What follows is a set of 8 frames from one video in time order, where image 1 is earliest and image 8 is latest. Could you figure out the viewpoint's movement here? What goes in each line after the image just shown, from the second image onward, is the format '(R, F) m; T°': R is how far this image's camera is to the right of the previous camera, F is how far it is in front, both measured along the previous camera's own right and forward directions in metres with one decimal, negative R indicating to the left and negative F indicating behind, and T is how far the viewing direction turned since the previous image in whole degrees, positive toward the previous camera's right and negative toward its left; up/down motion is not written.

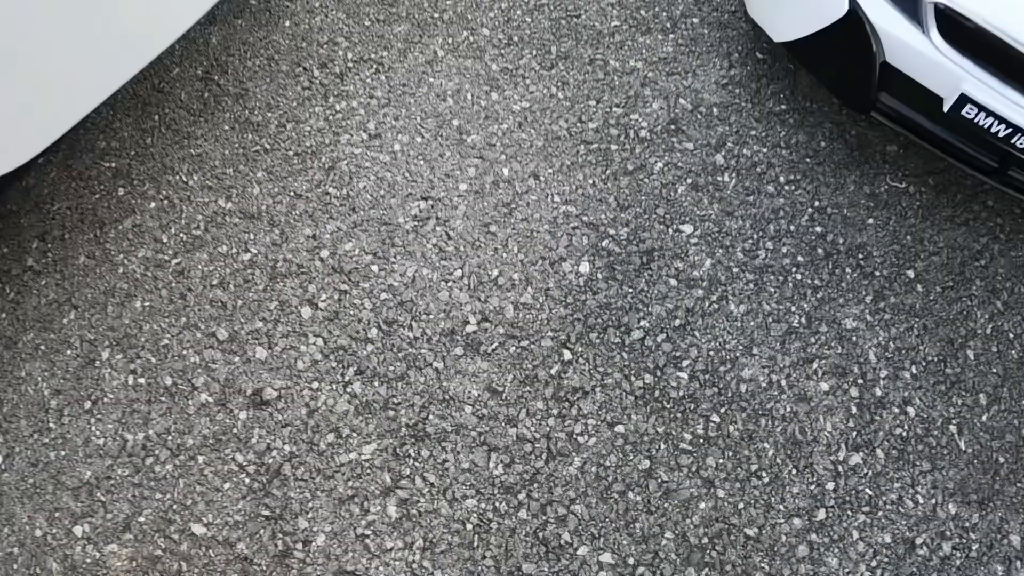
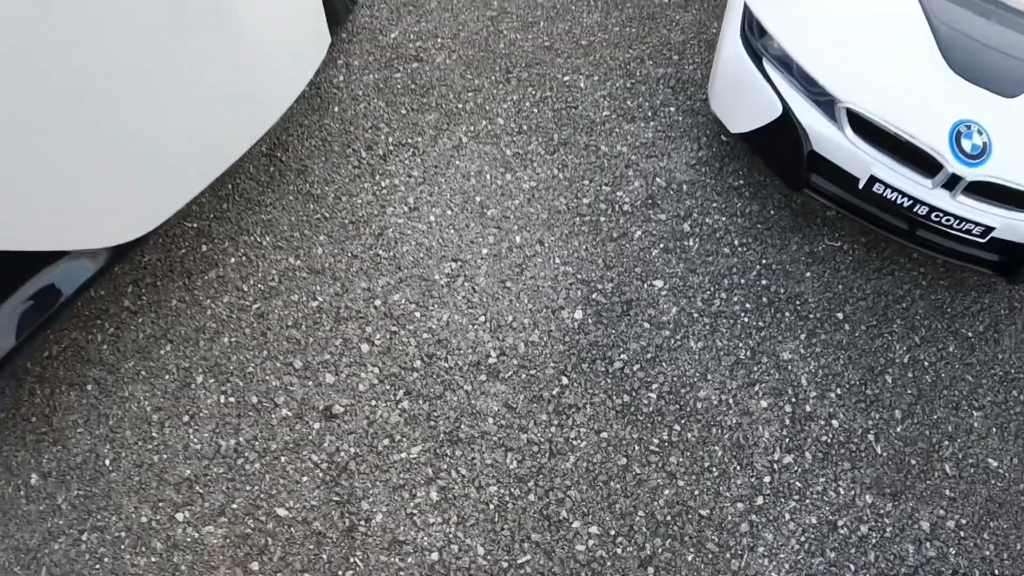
(0.0, -0.3) m; -1°
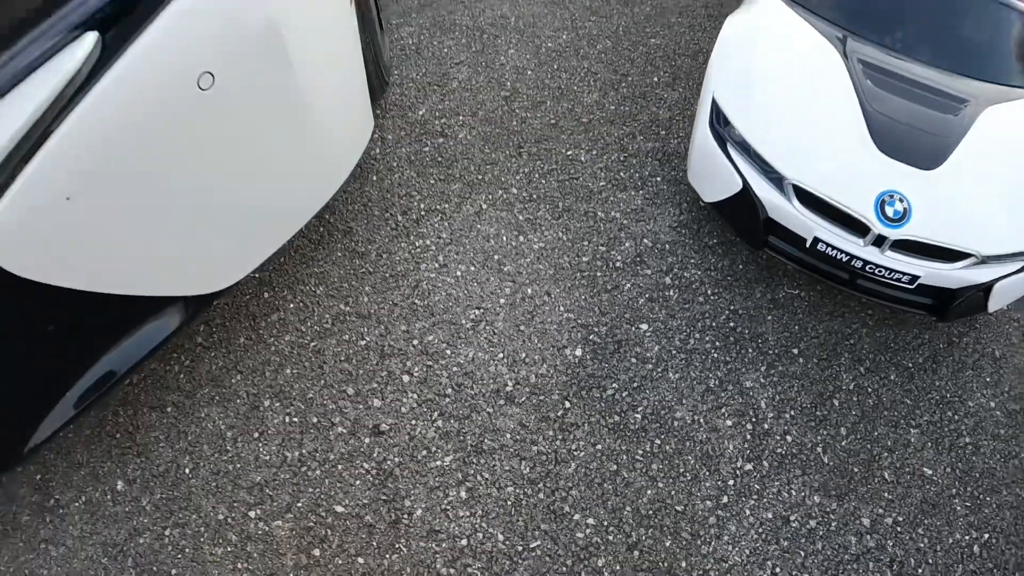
(0.0, -0.3) m; -1°
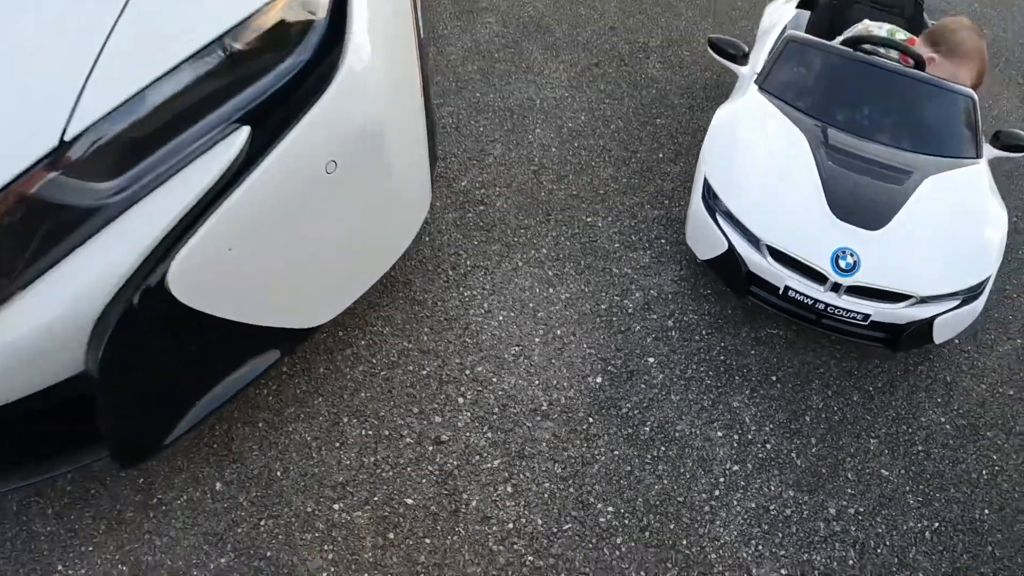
(0.0, -0.4) m; -2°
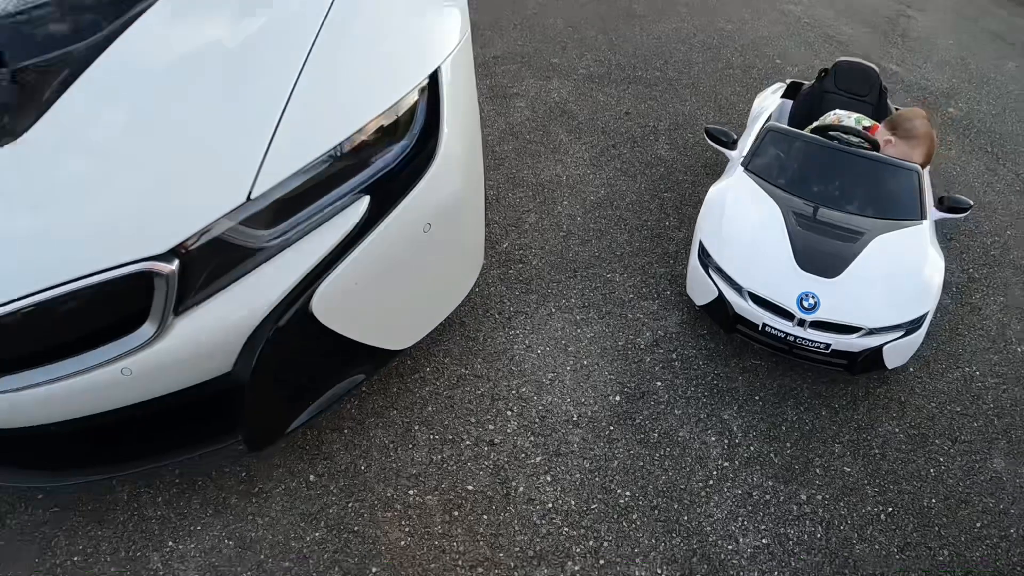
(0.0, -0.5) m; -2°
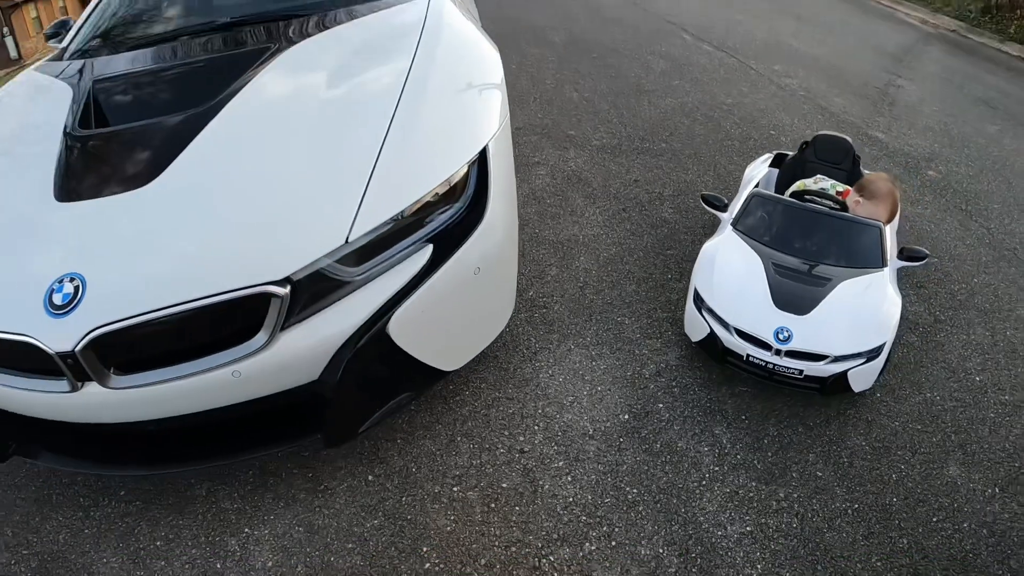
(0.0, -0.5) m; -2°
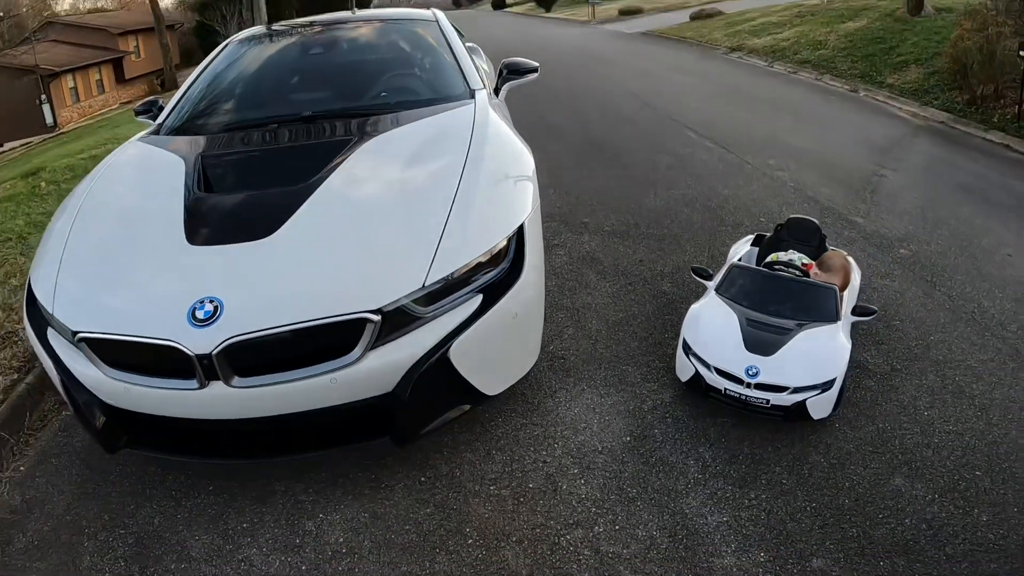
(0.0, -0.7) m; -1°
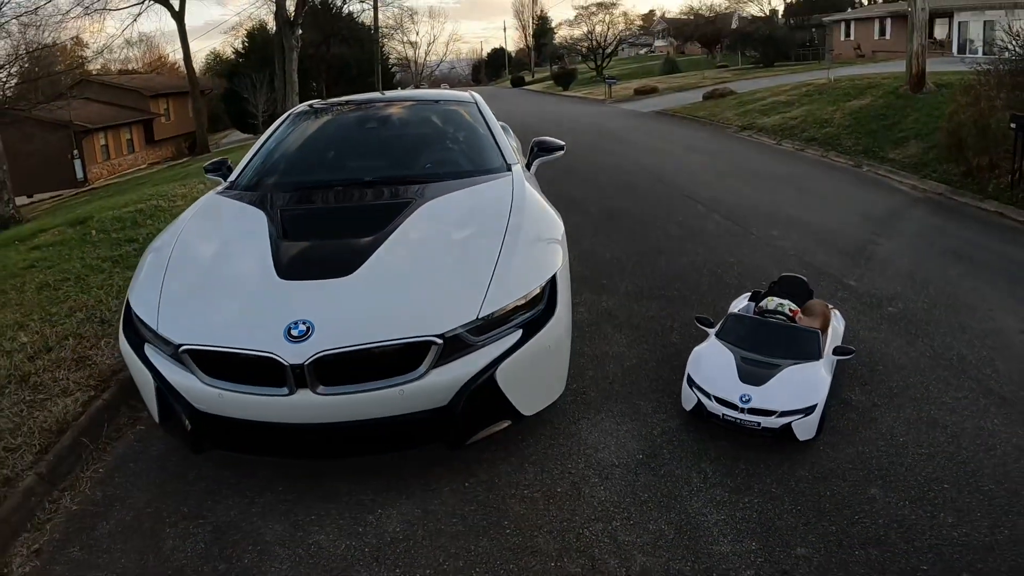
(-0.1, -0.7) m; -1°
